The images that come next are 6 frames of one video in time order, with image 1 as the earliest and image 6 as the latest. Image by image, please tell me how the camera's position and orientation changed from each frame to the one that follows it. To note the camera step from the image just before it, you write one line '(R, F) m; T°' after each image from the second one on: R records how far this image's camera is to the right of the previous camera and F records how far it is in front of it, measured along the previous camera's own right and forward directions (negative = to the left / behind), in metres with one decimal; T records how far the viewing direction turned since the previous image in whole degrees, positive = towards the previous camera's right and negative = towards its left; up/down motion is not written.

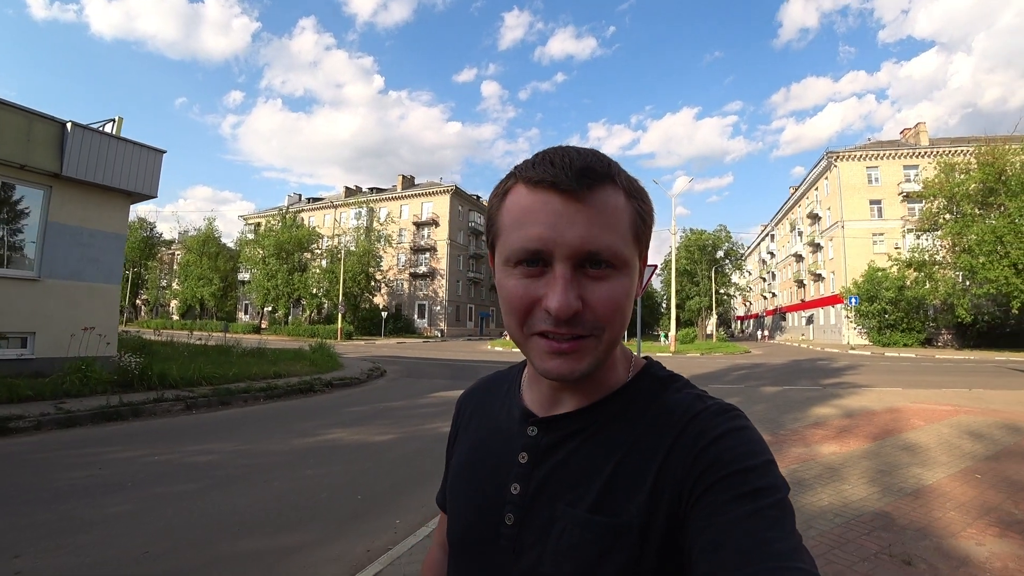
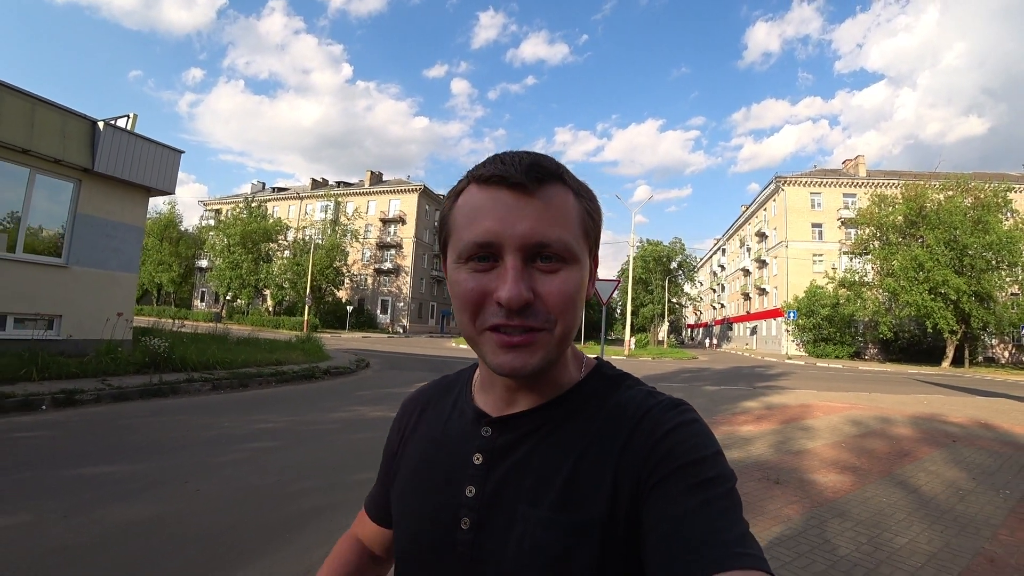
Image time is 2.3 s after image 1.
(-0.7, -1.6) m; +4°
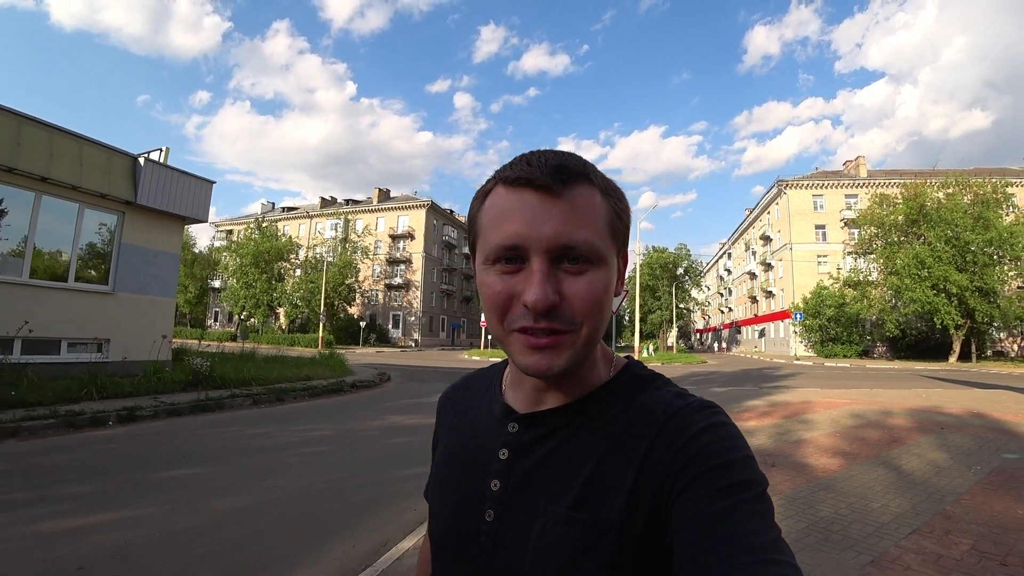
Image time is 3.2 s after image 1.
(-0.2, -0.7) m; -1°
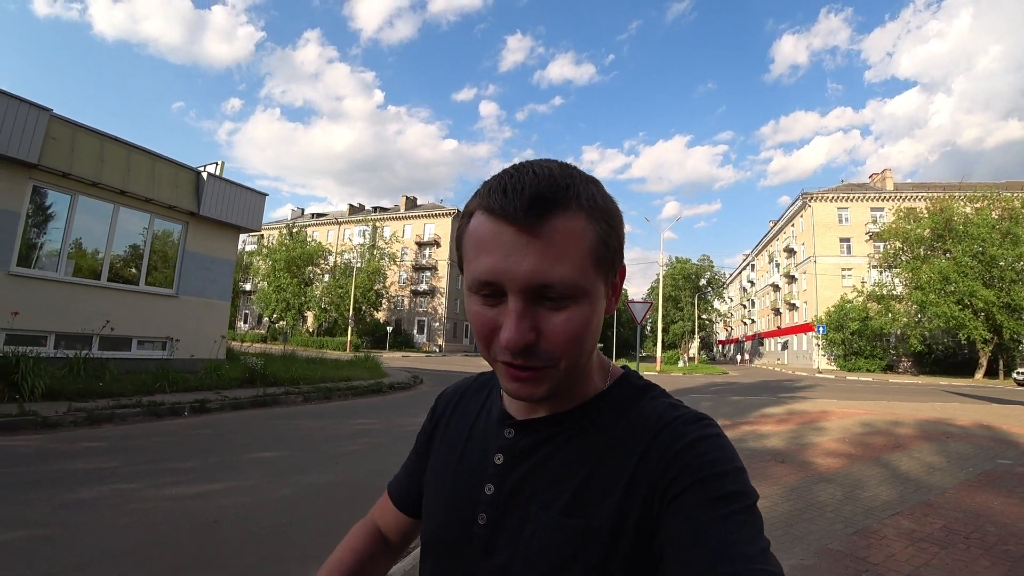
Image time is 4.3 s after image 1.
(-0.2, -0.8) m; -2°
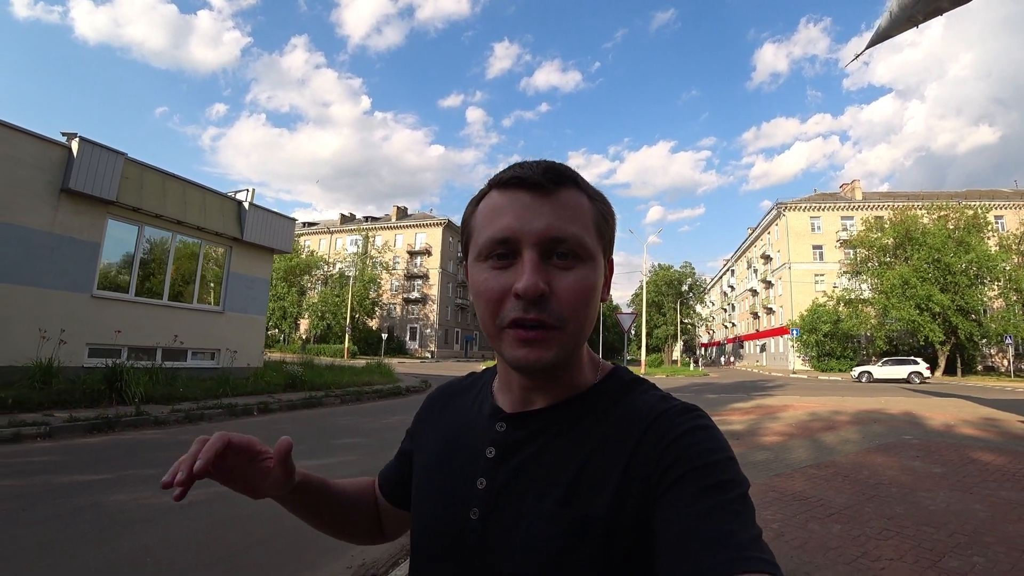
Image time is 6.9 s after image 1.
(-0.6, -2.0) m; +1°
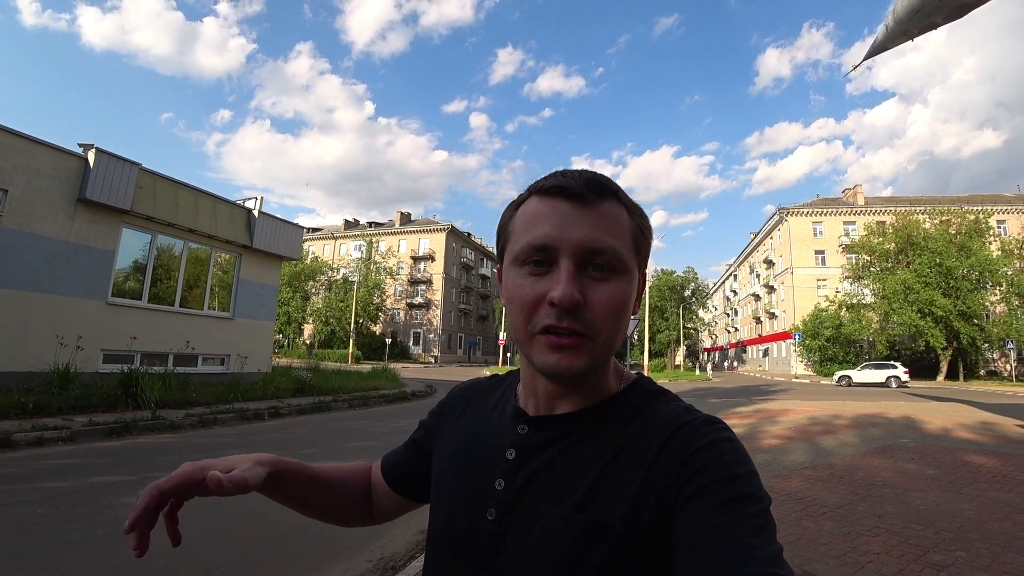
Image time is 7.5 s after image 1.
(0.0, -0.3) m; 0°
